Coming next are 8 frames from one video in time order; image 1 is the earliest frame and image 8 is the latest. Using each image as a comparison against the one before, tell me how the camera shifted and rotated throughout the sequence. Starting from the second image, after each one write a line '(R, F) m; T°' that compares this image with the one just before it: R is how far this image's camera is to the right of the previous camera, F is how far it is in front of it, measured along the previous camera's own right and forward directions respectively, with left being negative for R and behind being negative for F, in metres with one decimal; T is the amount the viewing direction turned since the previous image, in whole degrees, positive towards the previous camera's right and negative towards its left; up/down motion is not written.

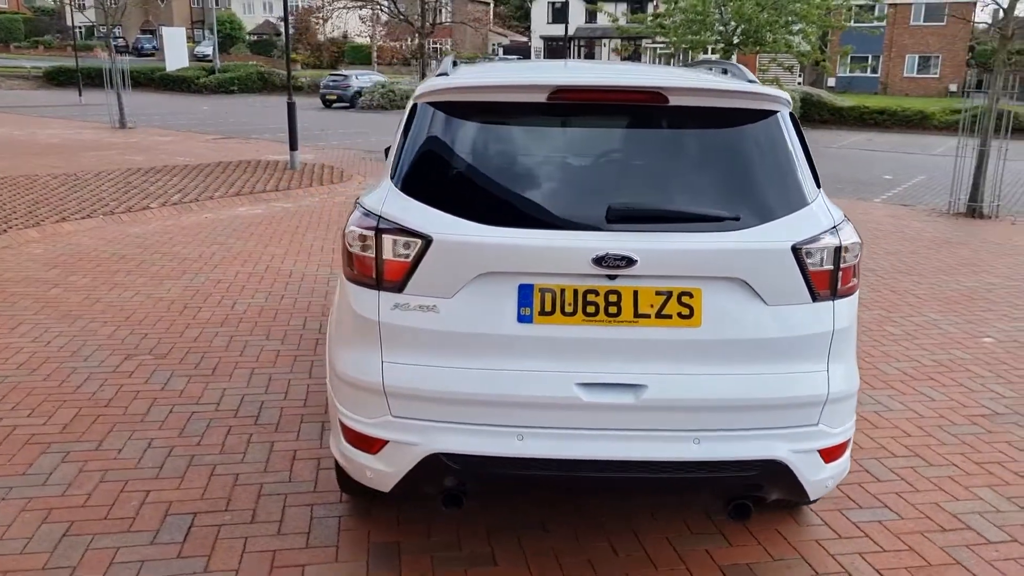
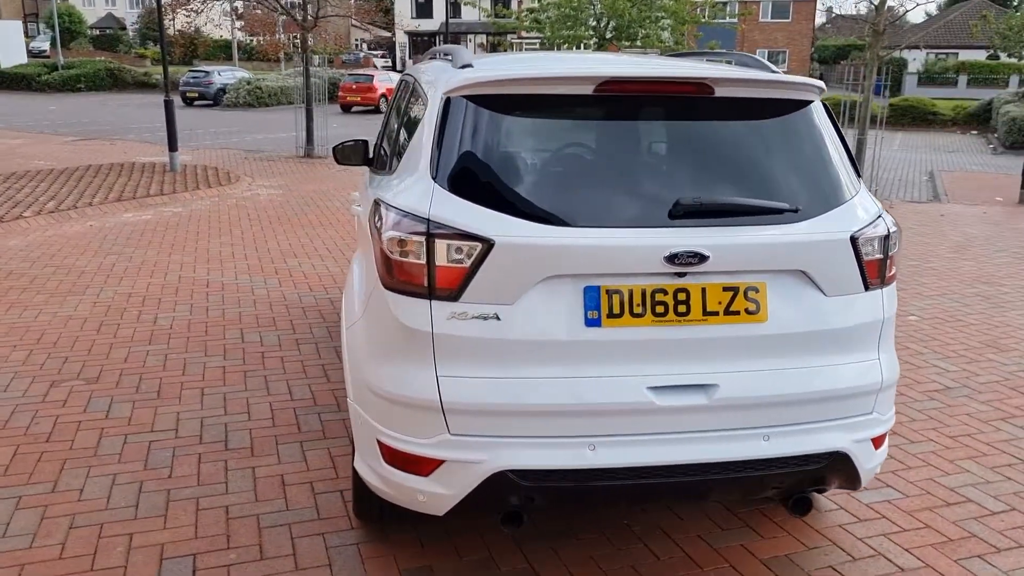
(-0.6, +0.2) m; +9°
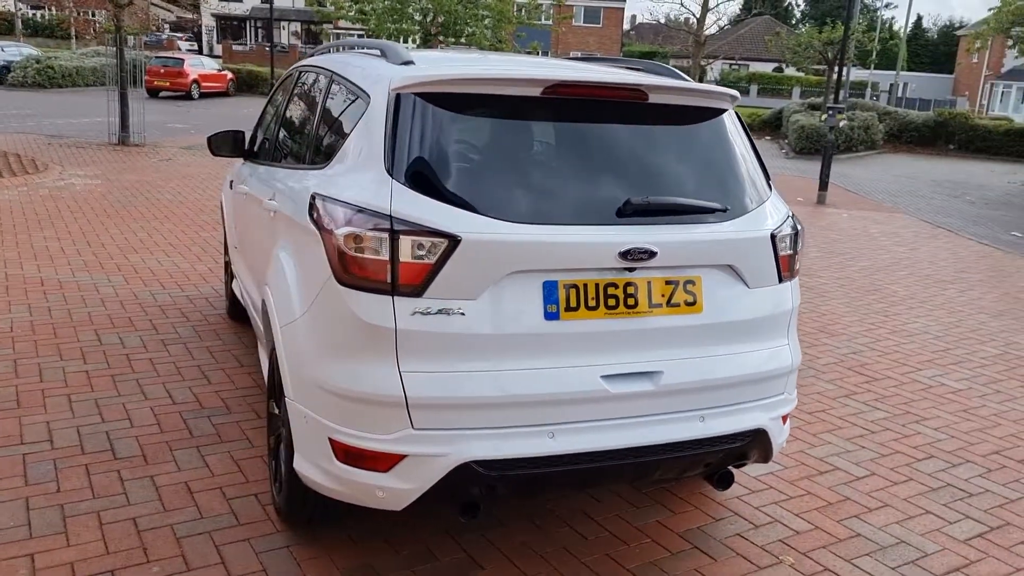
(-0.5, 0.0) m; +12°
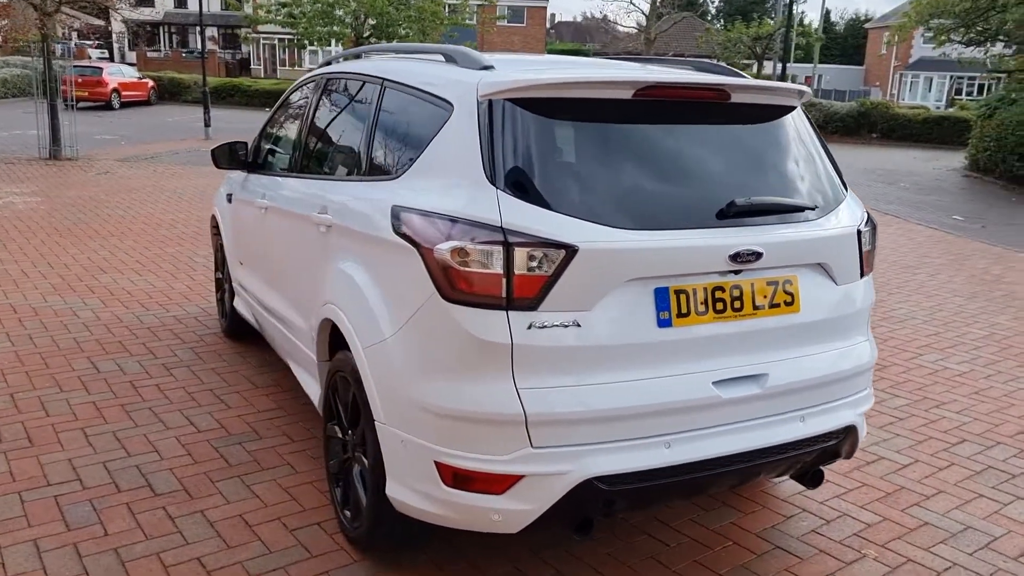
(-0.6, +0.1) m; +5°
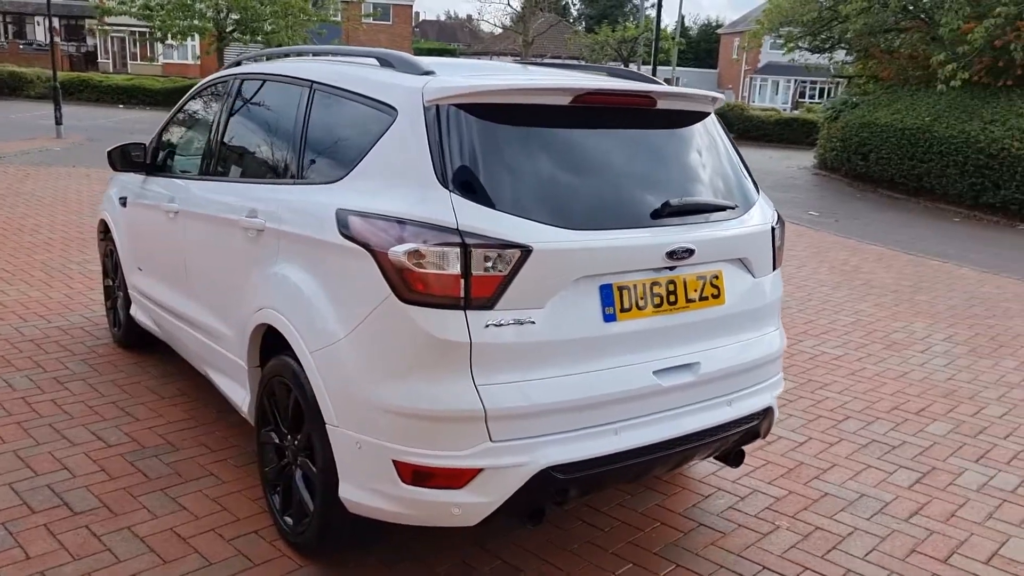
(-0.3, -0.1) m; +9°
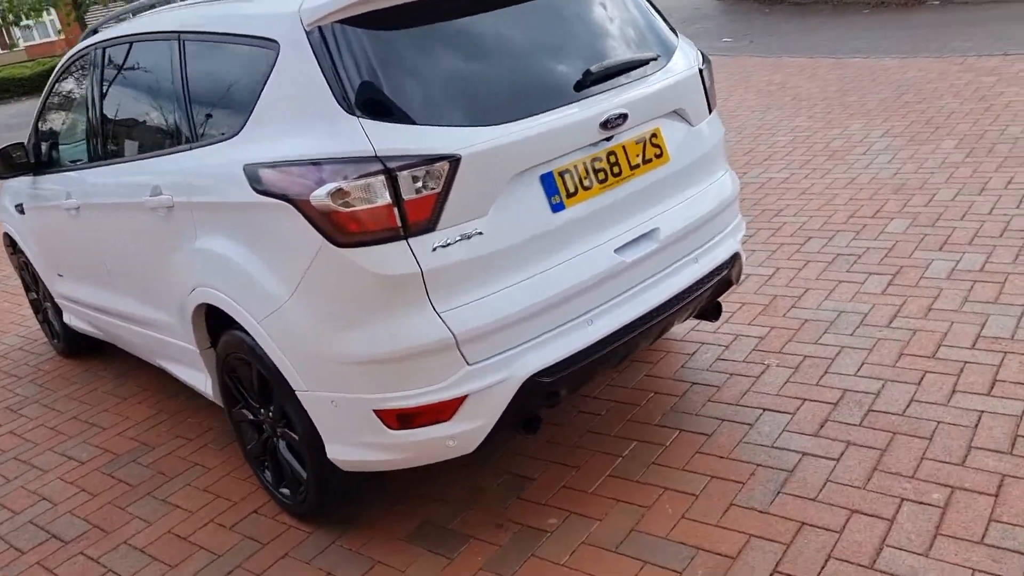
(0.0, +0.2) m; +2°
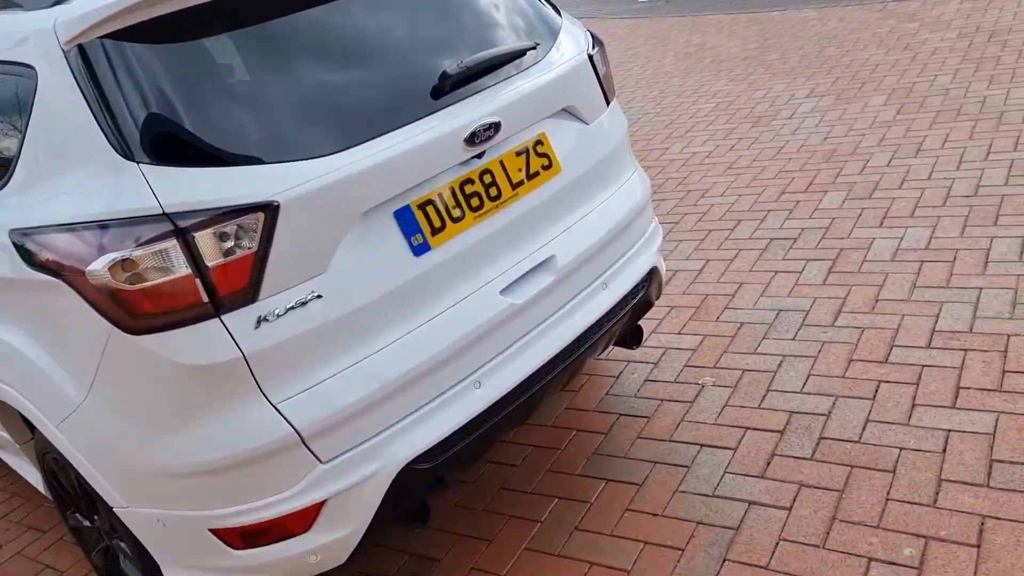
(+0.2, +0.5) m; +4°
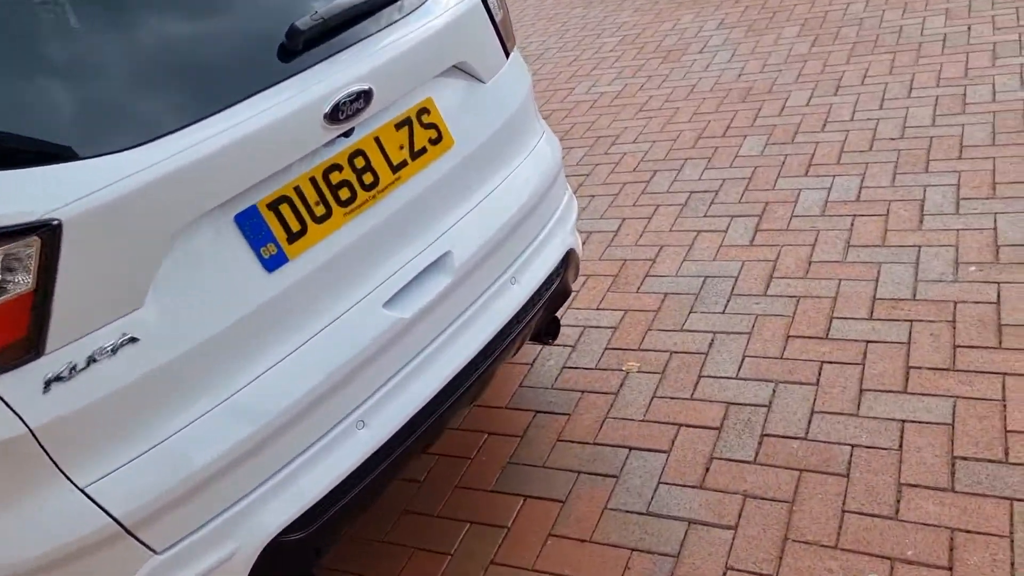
(+0.1, +0.5) m; +6°
